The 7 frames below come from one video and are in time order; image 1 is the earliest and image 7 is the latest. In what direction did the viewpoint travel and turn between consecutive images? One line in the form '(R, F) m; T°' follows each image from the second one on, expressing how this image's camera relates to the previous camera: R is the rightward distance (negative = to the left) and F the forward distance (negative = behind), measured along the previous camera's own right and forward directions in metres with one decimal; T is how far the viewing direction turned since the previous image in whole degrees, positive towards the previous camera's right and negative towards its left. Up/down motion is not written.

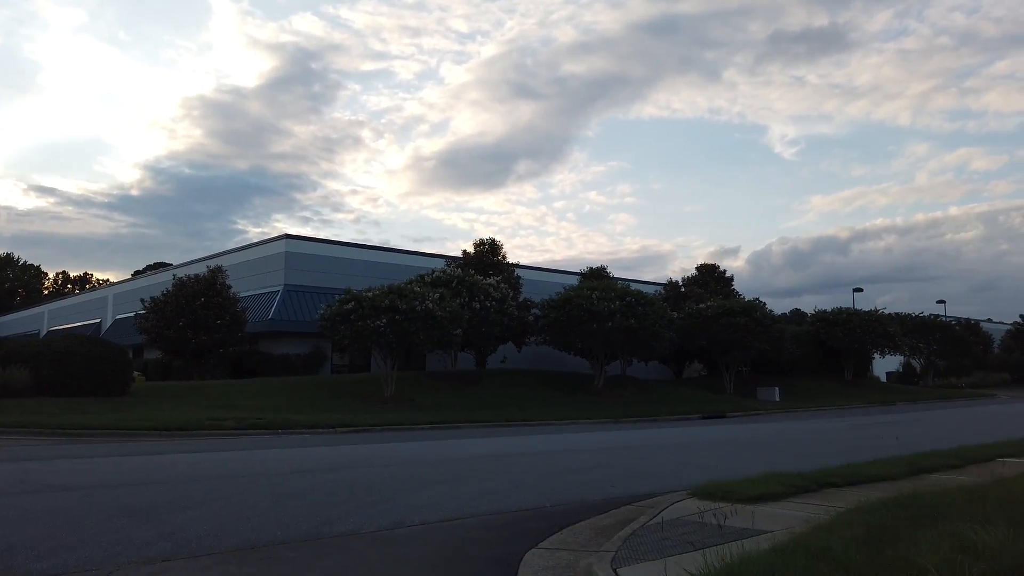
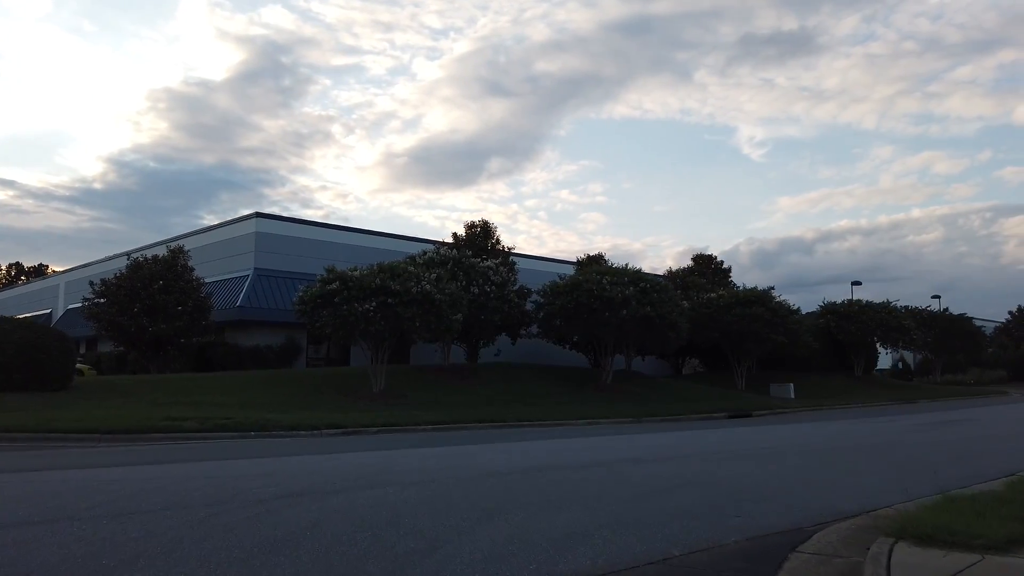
(-1.4, +4.0) m; +2°
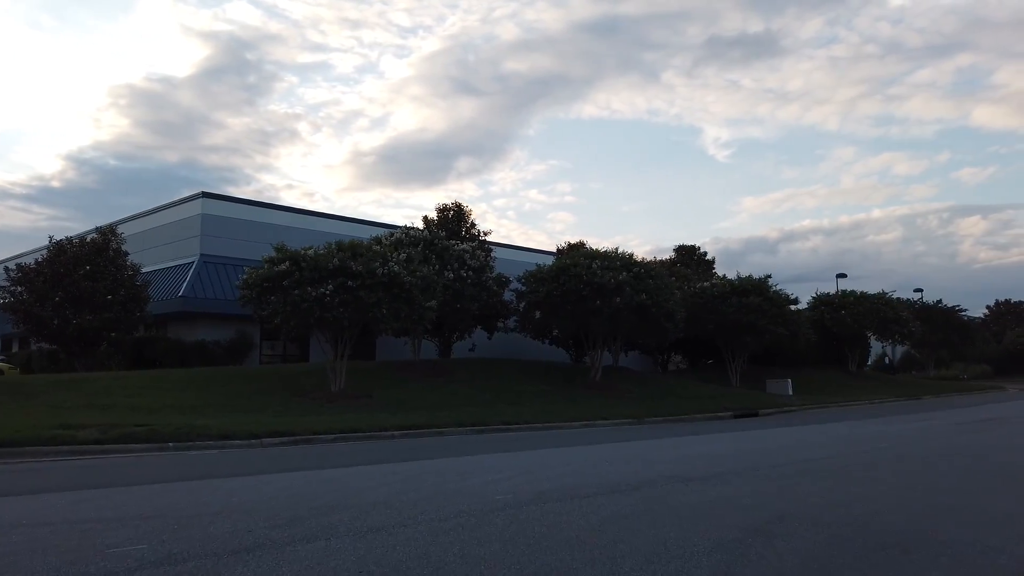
(-0.4, +3.7) m; +2°
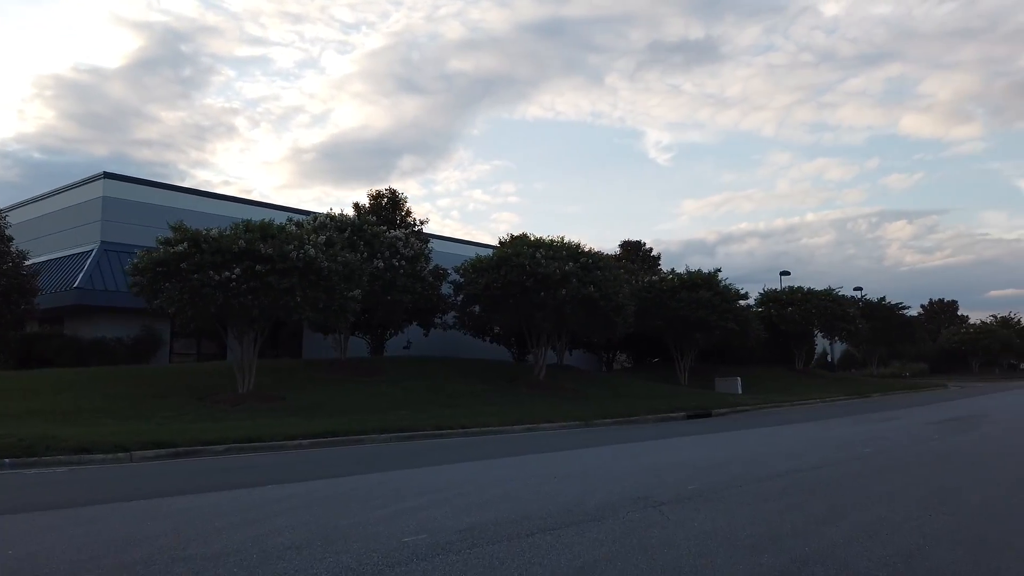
(+0.3, +2.4) m; +4°
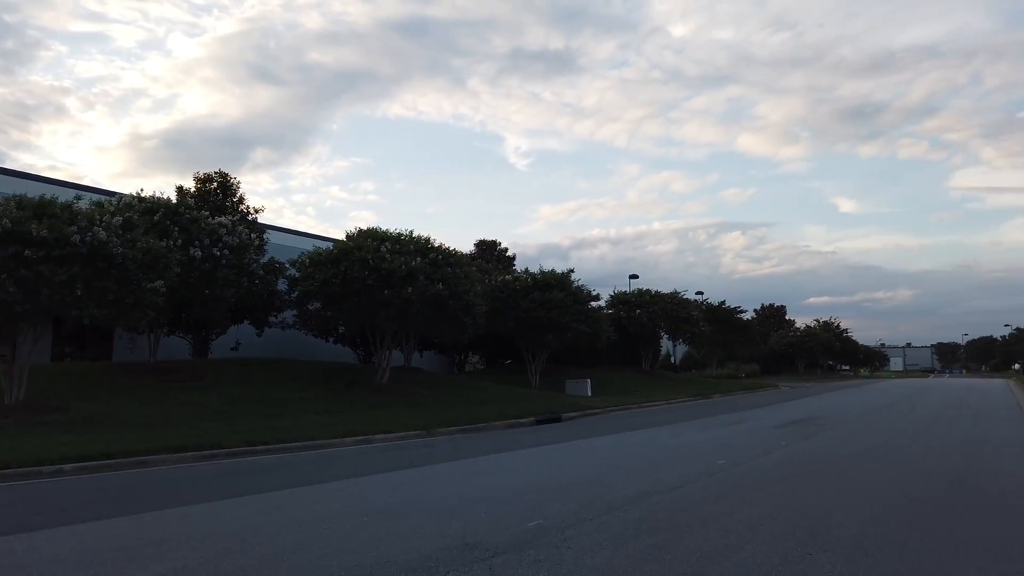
(+0.6, +1.8) m; +11°
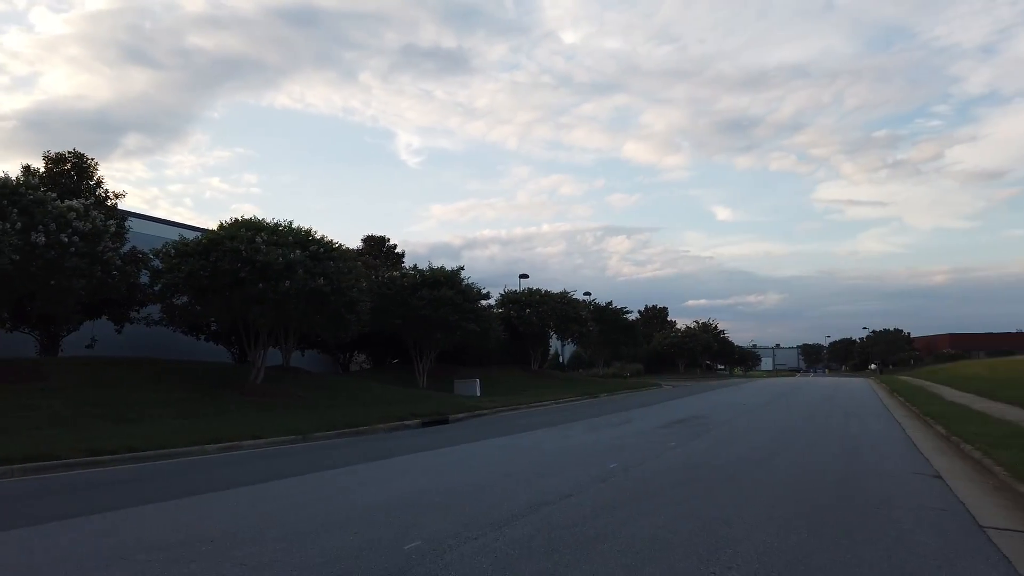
(+0.1, +0.9) m; +8°
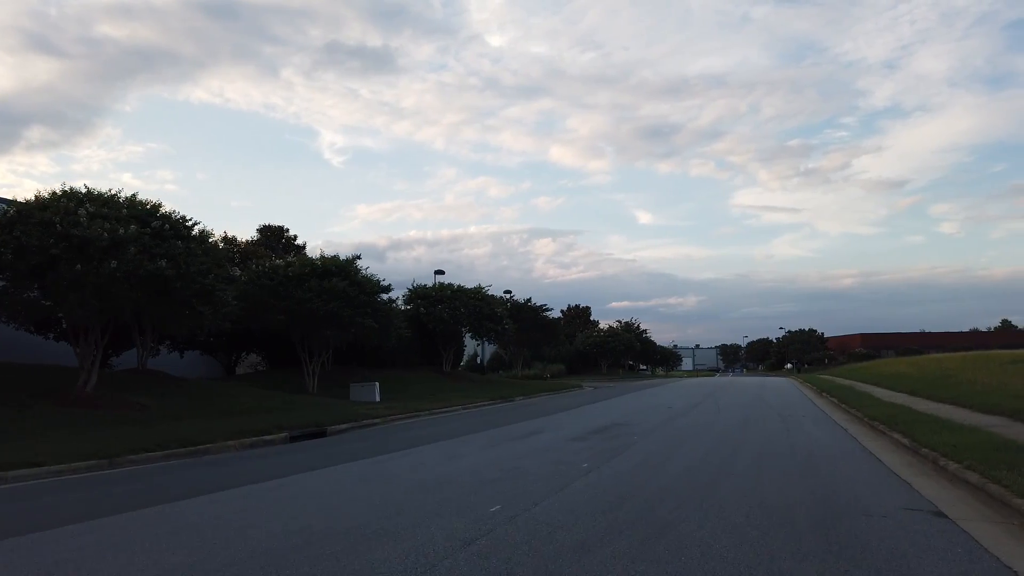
(+1.0, +3.7) m; +6°
